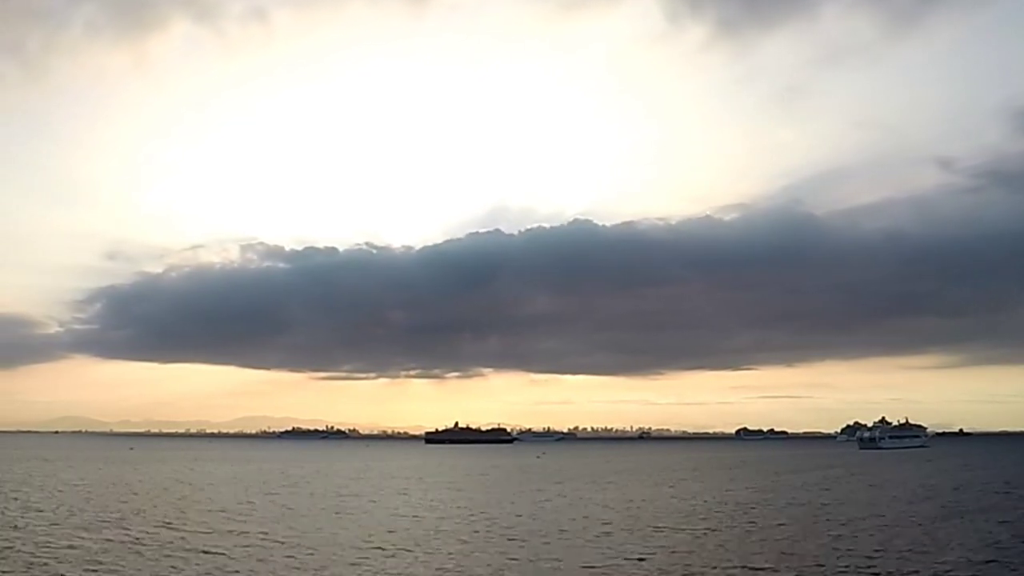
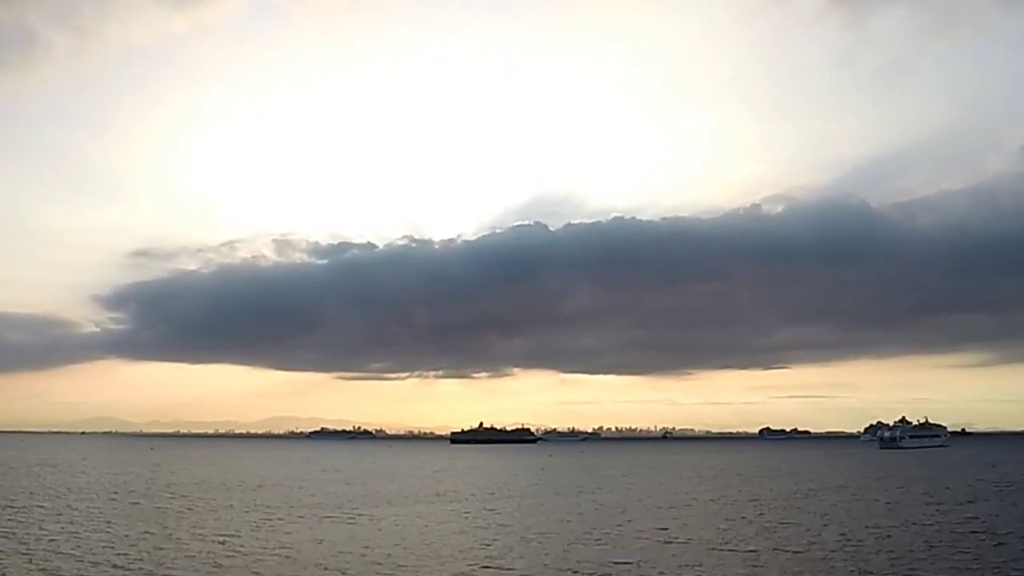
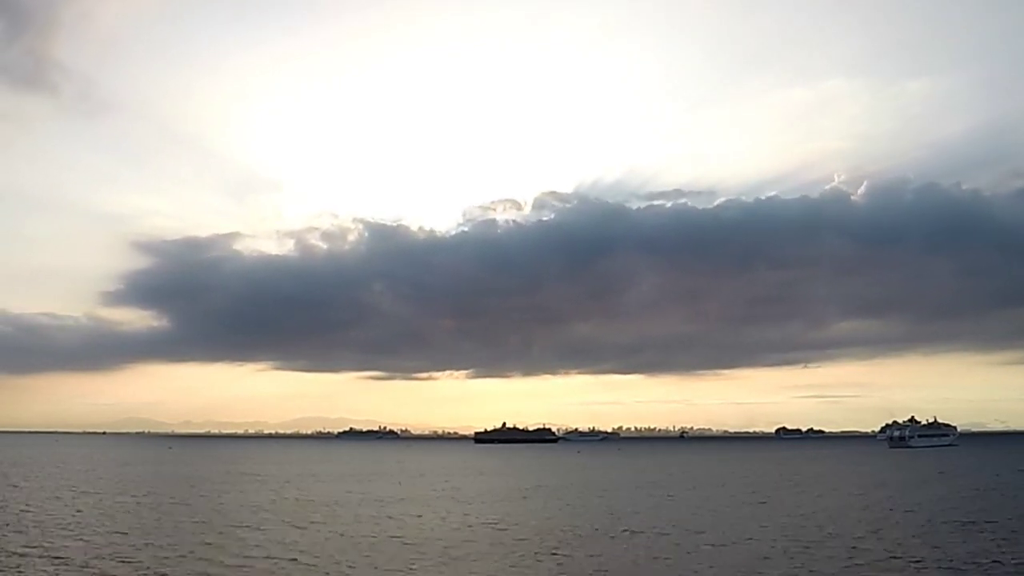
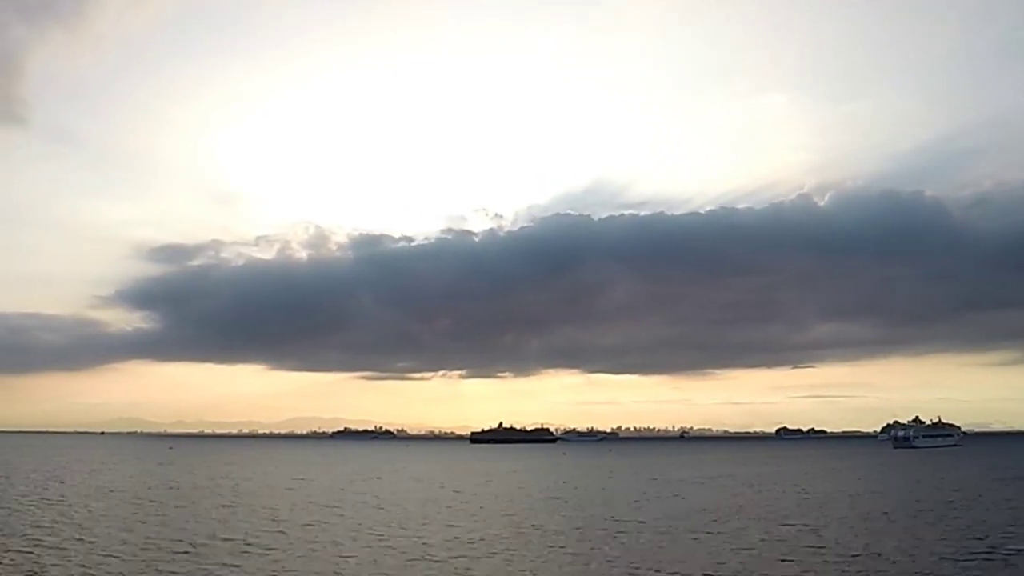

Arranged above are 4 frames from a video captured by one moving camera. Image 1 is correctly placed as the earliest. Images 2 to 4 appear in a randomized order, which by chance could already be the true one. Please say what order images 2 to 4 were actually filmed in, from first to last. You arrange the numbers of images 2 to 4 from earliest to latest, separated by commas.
2, 4, 3
